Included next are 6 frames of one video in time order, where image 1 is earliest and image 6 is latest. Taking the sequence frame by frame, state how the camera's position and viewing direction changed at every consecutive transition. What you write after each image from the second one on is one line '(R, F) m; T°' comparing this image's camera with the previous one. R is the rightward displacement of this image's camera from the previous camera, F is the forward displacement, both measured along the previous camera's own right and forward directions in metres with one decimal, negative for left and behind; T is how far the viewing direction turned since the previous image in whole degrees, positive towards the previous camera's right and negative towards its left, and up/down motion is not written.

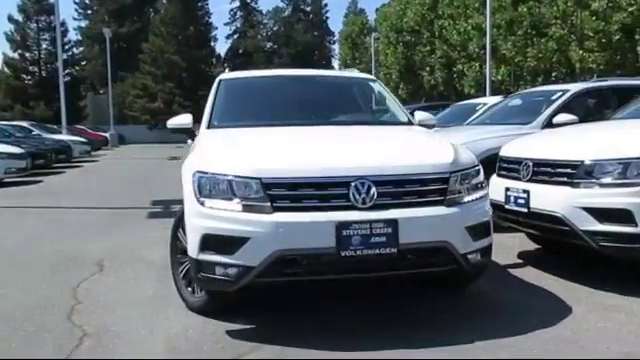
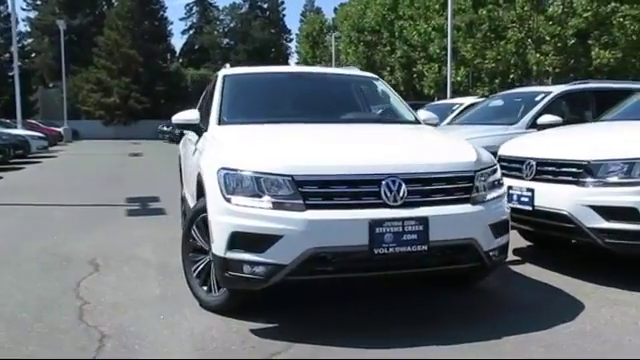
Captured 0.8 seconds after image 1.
(-0.5, 0.0) m; +4°
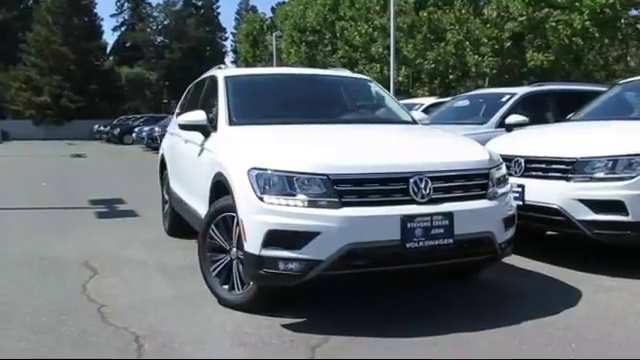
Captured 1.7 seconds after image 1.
(-0.7, -0.1) m; +6°
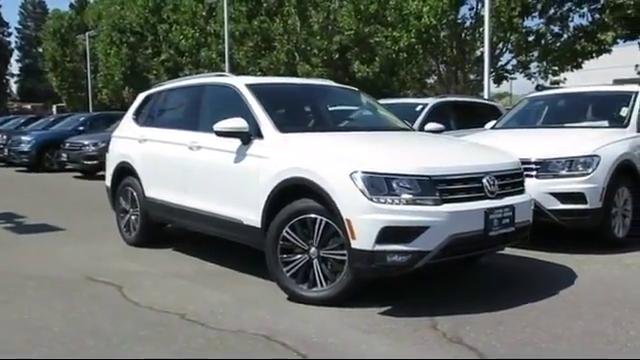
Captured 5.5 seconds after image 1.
(-2.4, -0.1) m; +19°
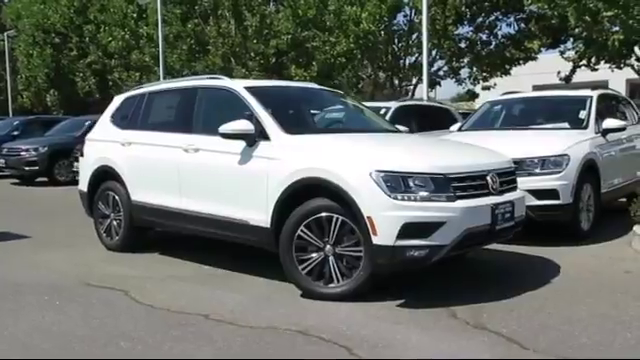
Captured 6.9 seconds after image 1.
(-0.8, -0.1) m; +7°
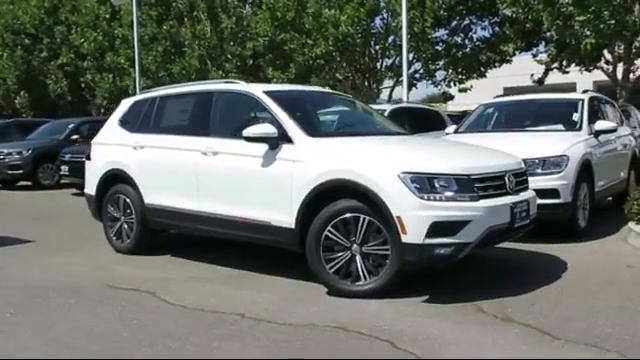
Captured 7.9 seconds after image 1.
(-0.6, -0.2) m; +3°
